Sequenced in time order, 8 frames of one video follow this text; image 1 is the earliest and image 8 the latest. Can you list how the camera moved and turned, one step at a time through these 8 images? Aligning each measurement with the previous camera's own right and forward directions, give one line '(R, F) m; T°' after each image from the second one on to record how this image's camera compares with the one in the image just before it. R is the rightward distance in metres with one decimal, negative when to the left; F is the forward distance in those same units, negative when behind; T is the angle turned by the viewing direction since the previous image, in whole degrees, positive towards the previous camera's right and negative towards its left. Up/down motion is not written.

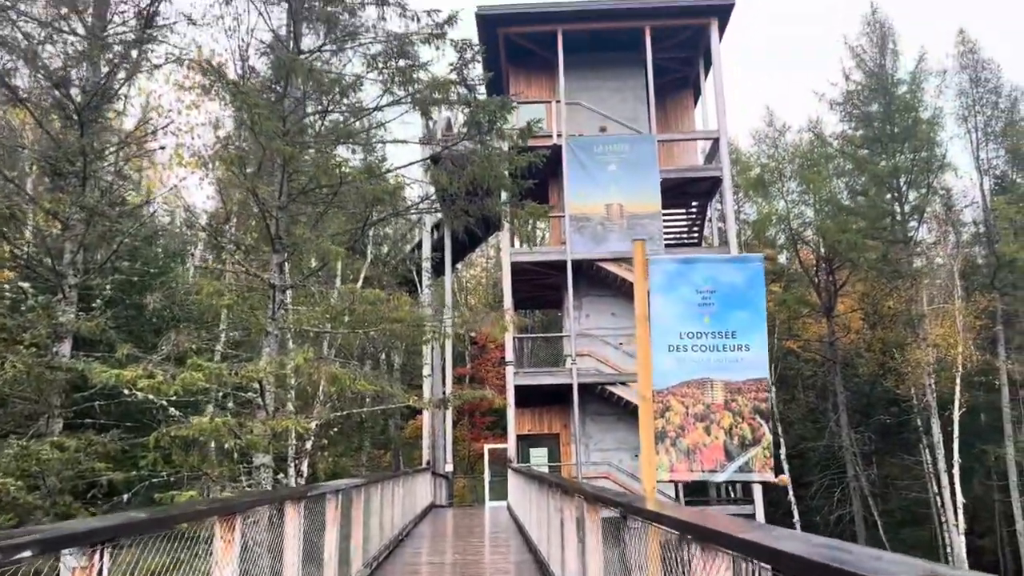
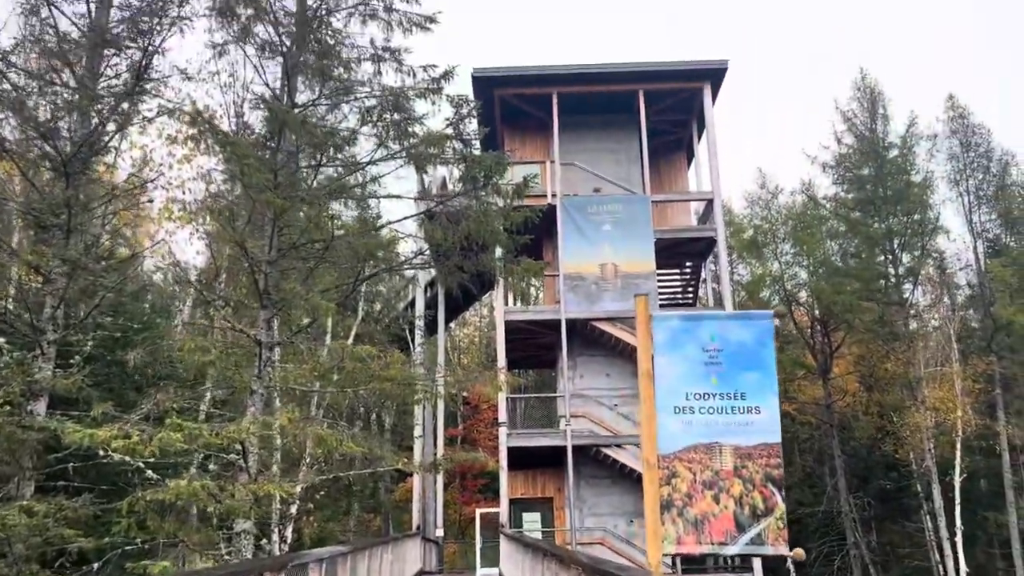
(0.0, +0.3) m; 0°
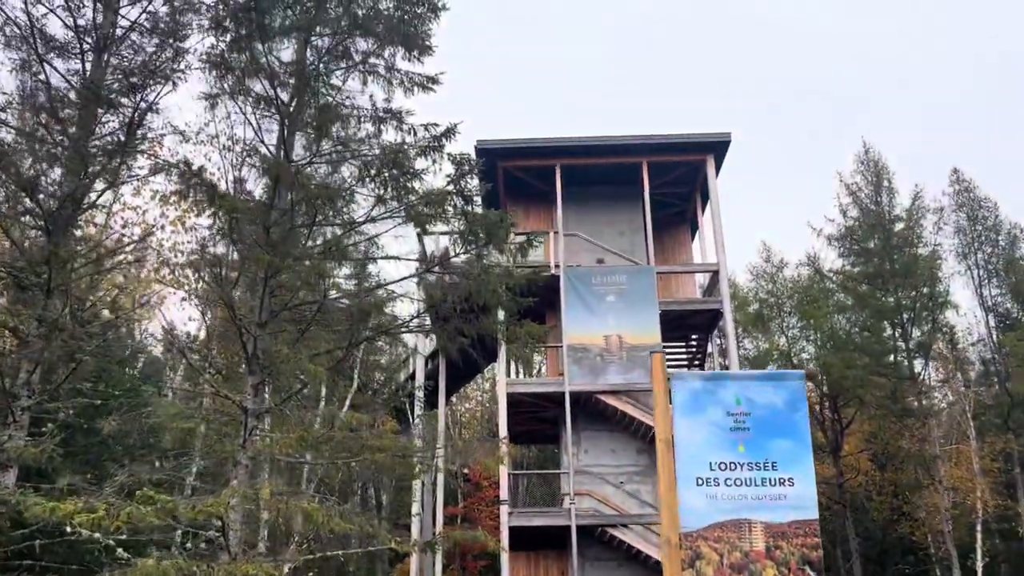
(0.0, +0.5) m; 0°
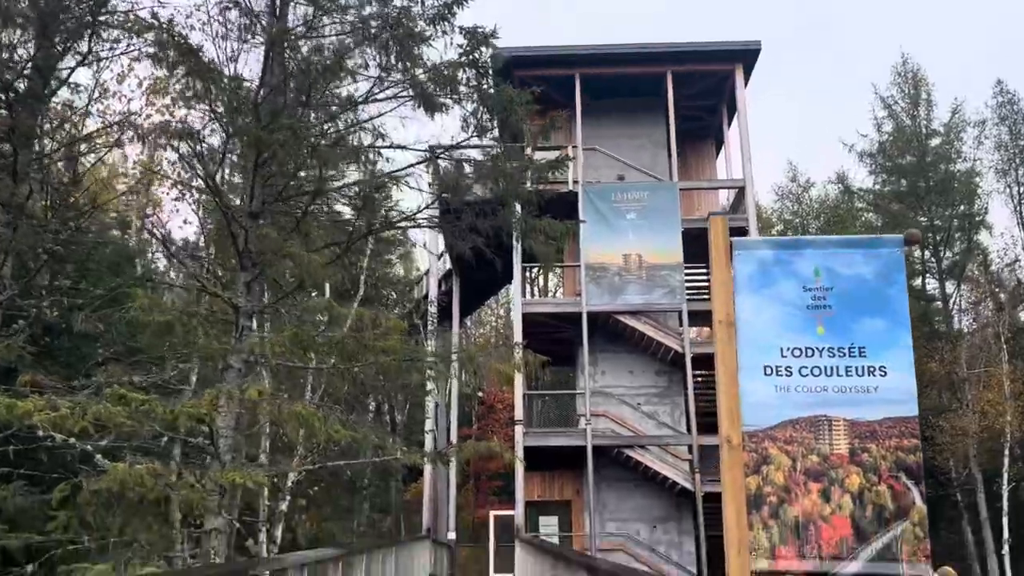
(0.0, +0.9) m; -1°
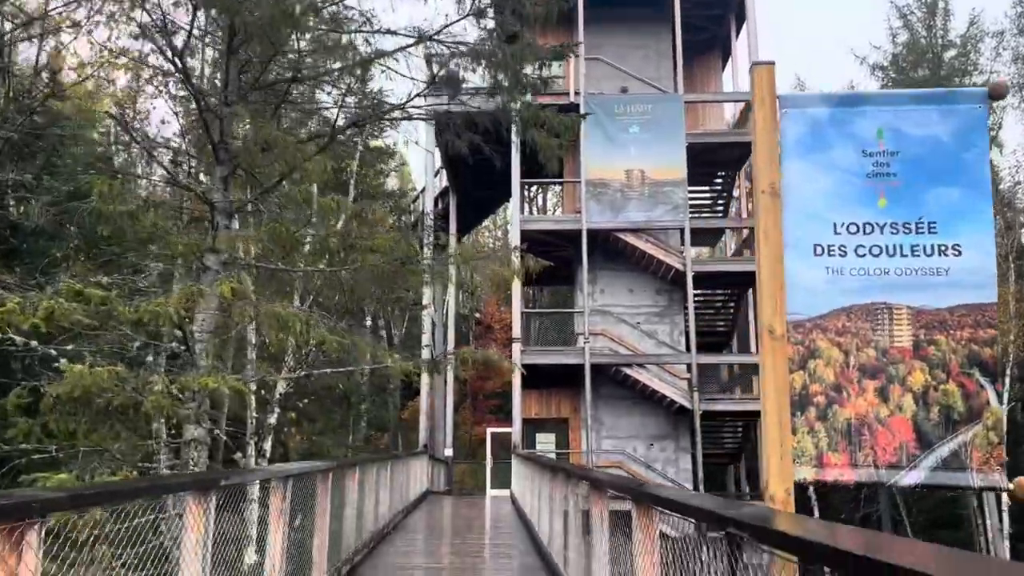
(0.0, +0.6) m; 0°
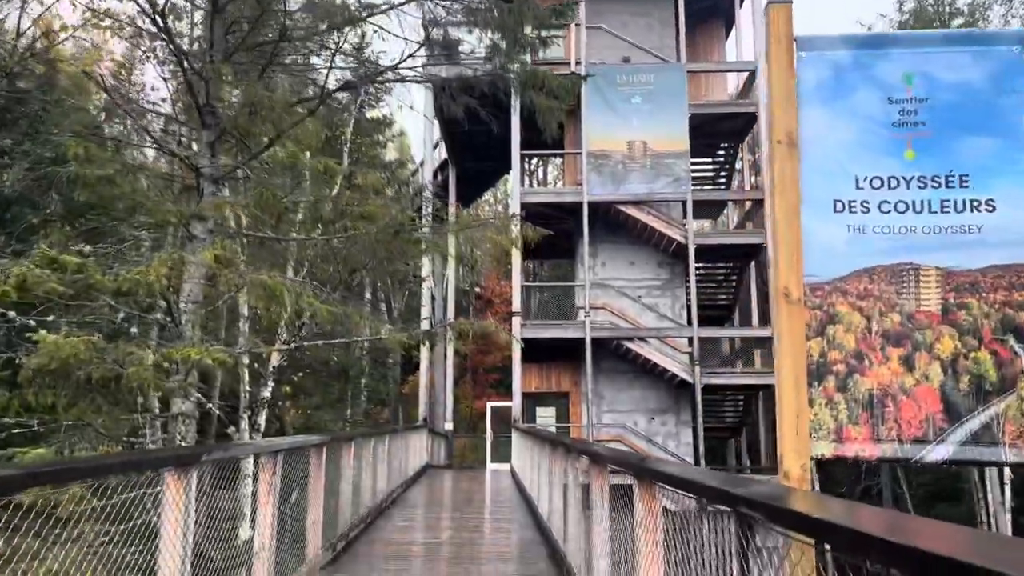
(0.0, +0.3) m; 0°
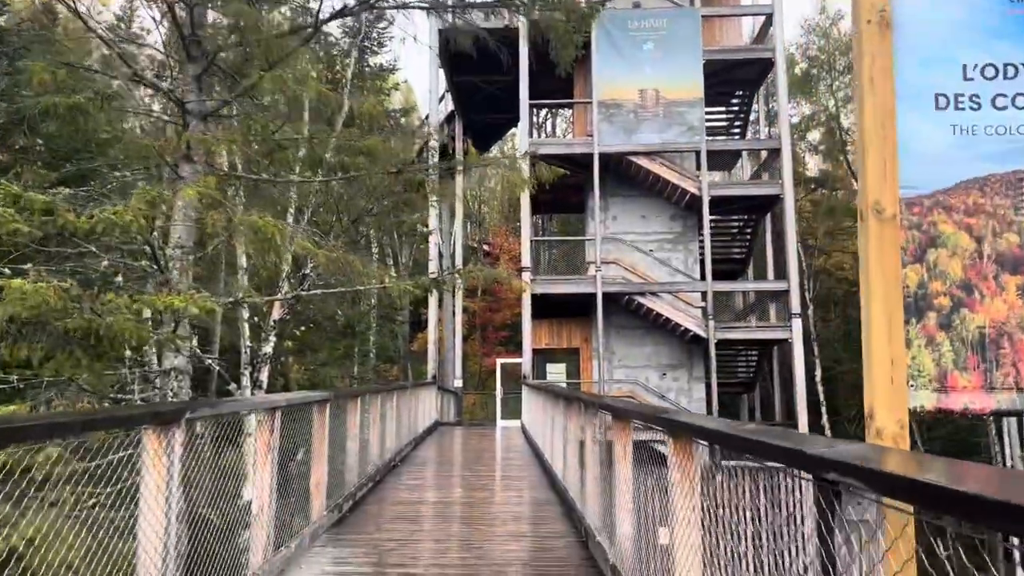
(-0.1, +0.5) m; -1°
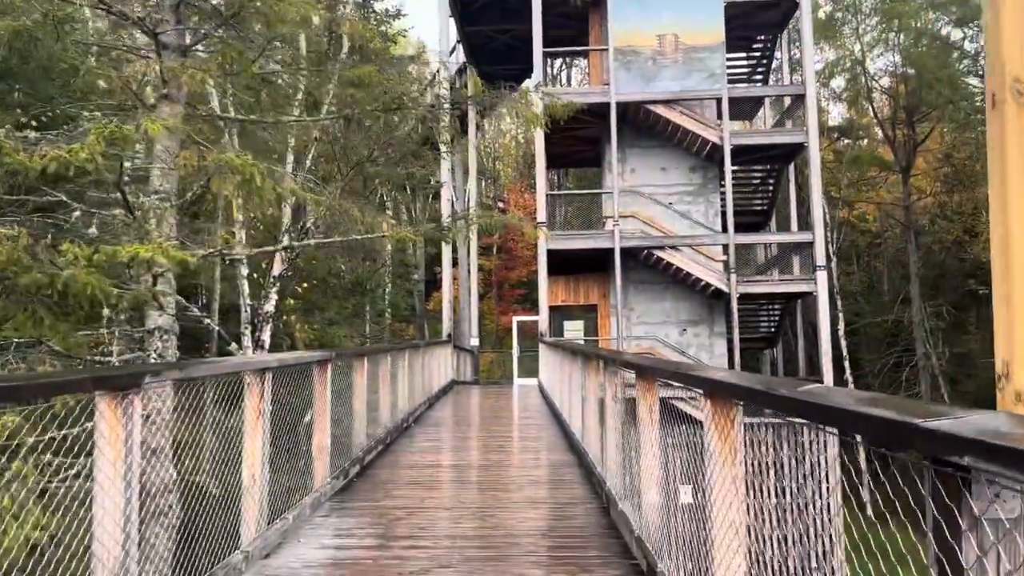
(0.0, +0.6) m; -1°
